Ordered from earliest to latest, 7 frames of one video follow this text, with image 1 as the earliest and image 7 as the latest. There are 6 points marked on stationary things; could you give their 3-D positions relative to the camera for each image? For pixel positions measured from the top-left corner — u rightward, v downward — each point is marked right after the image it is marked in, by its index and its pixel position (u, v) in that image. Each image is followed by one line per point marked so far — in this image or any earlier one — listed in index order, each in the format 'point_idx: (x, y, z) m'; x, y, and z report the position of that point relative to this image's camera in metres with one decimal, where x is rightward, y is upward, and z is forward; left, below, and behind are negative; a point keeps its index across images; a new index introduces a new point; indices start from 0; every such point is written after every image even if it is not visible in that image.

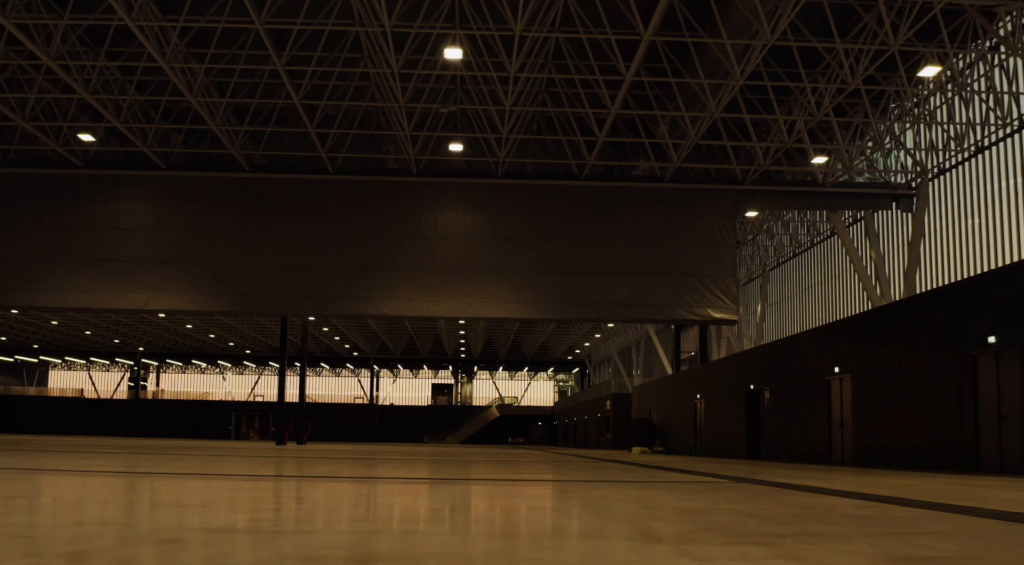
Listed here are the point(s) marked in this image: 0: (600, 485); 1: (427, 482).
0: (+1.3, -3.1, +14.0) m
1: (-1.3, -3.0, +13.8) m
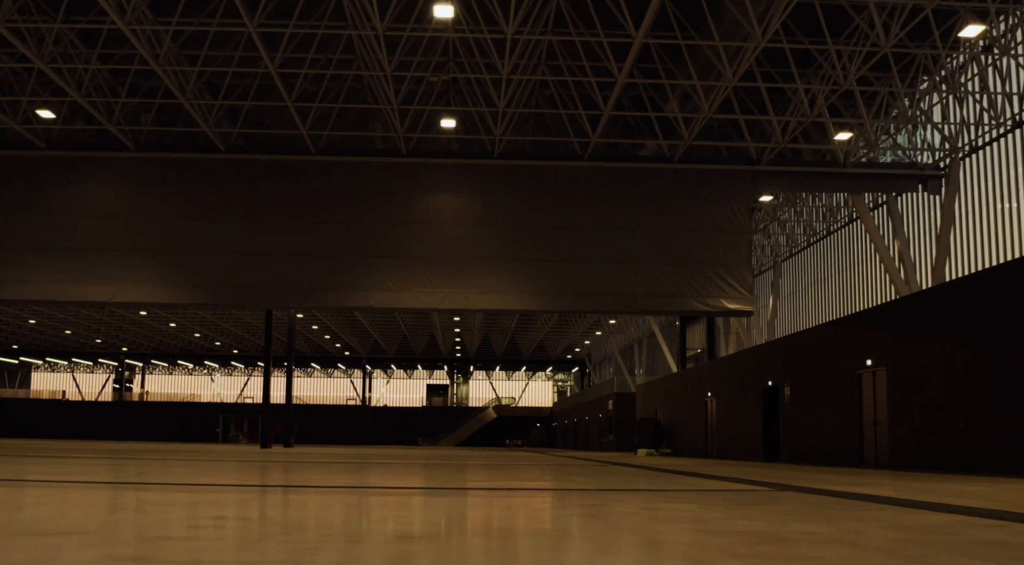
0: (+1.3, -2.7, +11.5) m
1: (-1.3, -2.6, +11.3) m
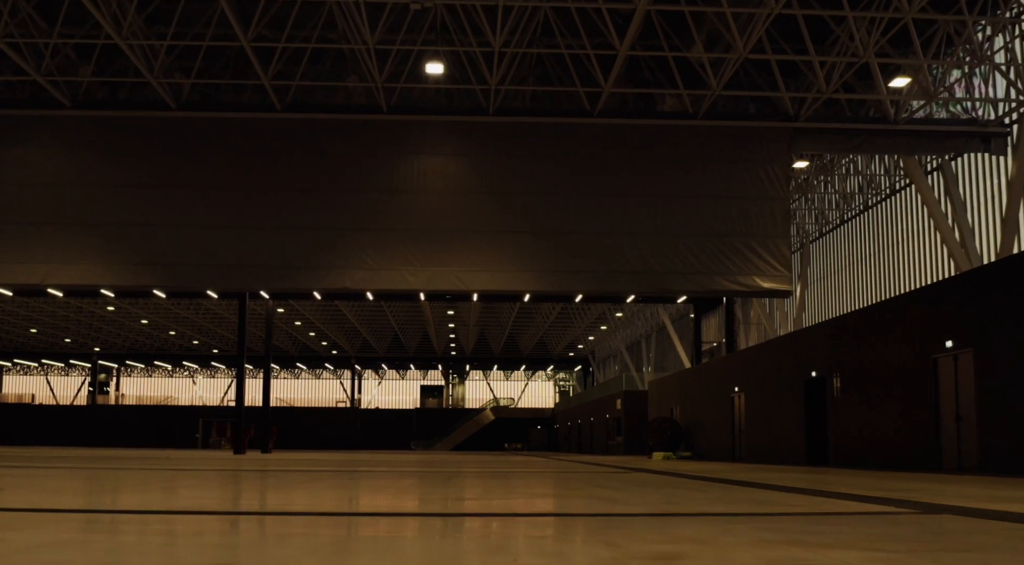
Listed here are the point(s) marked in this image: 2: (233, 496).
0: (+1.4, -1.9, +7.2) m
1: (-1.3, -1.8, +7.0) m
2: (-3.1, -2.4, +10.3) m
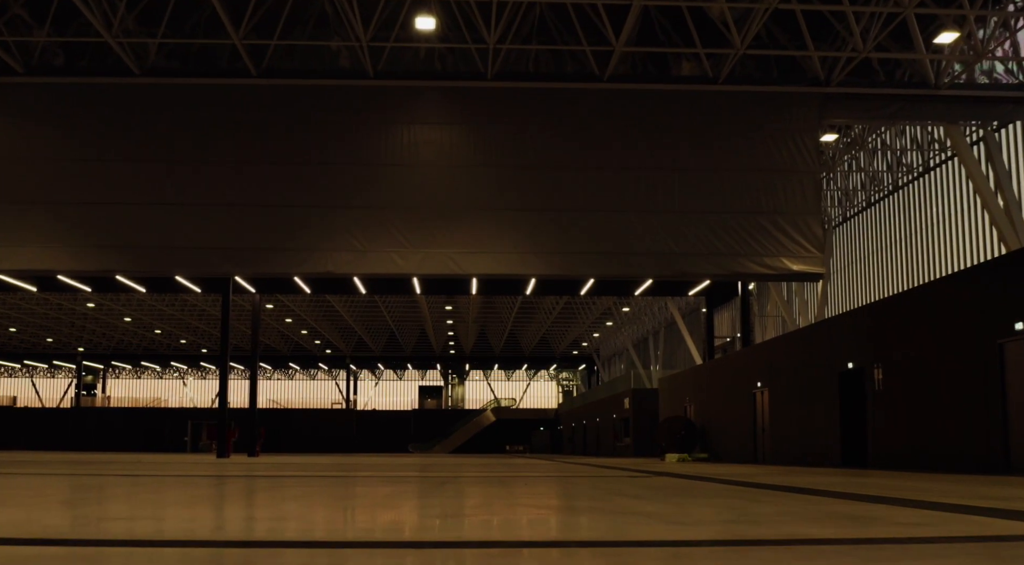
0: (+1.4, -1.4, +4.6) m
1: (-1.2, -1.3, +4.4) m
2: (-3.1, -1.9, +7.7) m
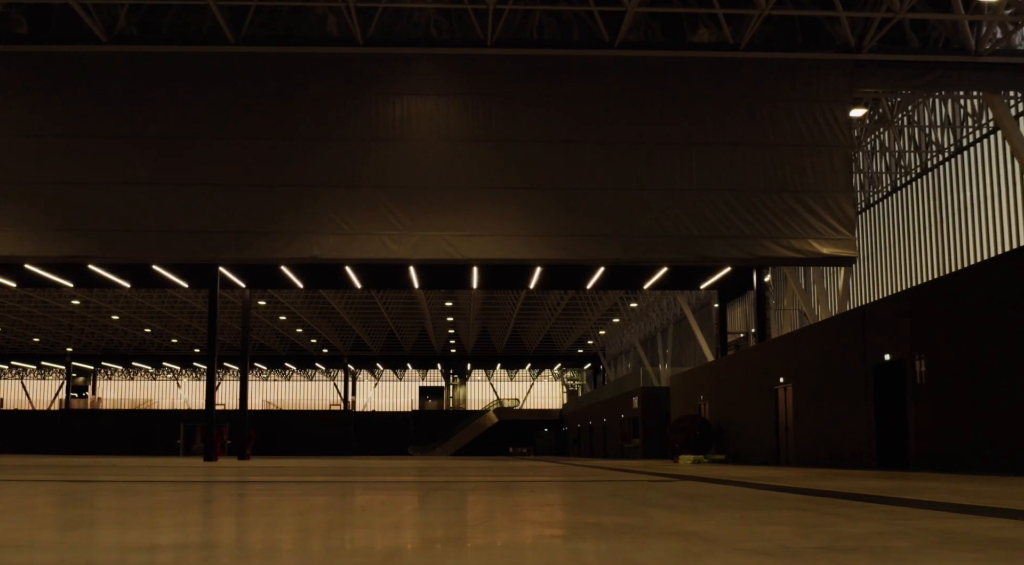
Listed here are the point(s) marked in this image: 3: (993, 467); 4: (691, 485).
0: (+1.4, -1.0, +2.5) m
1: (-1.2, -1.0, +2.3) m
2: (-3.0, -1.6, +5.7) m
3: (+9.3, -3.5, +17.1) m
4: (+2.5, -2.8, +12.4) m
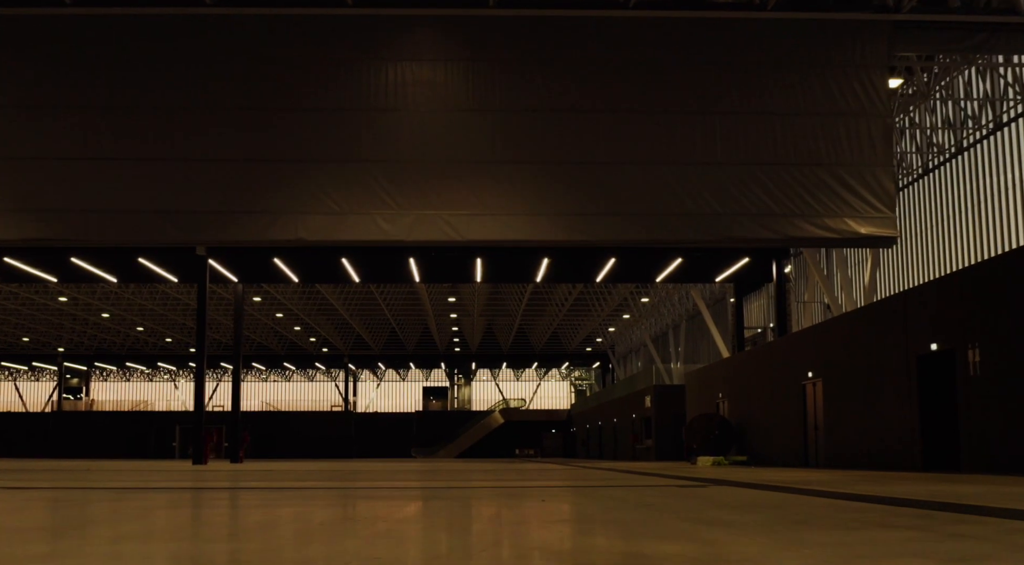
0: (+1.5, -0.6, +0.5) m
1: (-1.2, -0.6, +0.3) m
2: (-3.0, -1.2, +3.7) m
3: (+9.4, -3.1, +15.0) m
4: (+2.6, -2.4, +10.4) m
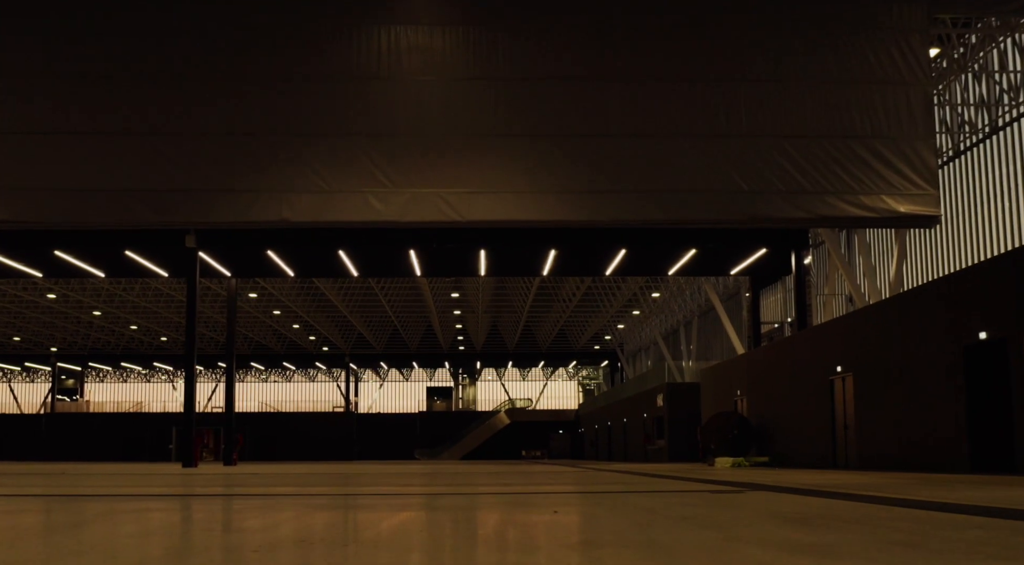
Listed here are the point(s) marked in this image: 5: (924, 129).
0: (+1.5, -0.3, -1.2) m
1: (-1.2, -0.3, -1.4) m
2: (-3.0, -0.9, +2.0) m
3: (+9.5, -2.7, +13.2) m
4: (+2.6, -2.1, +8.6) m
5: (+8.4, +3.1, +18.3) m
